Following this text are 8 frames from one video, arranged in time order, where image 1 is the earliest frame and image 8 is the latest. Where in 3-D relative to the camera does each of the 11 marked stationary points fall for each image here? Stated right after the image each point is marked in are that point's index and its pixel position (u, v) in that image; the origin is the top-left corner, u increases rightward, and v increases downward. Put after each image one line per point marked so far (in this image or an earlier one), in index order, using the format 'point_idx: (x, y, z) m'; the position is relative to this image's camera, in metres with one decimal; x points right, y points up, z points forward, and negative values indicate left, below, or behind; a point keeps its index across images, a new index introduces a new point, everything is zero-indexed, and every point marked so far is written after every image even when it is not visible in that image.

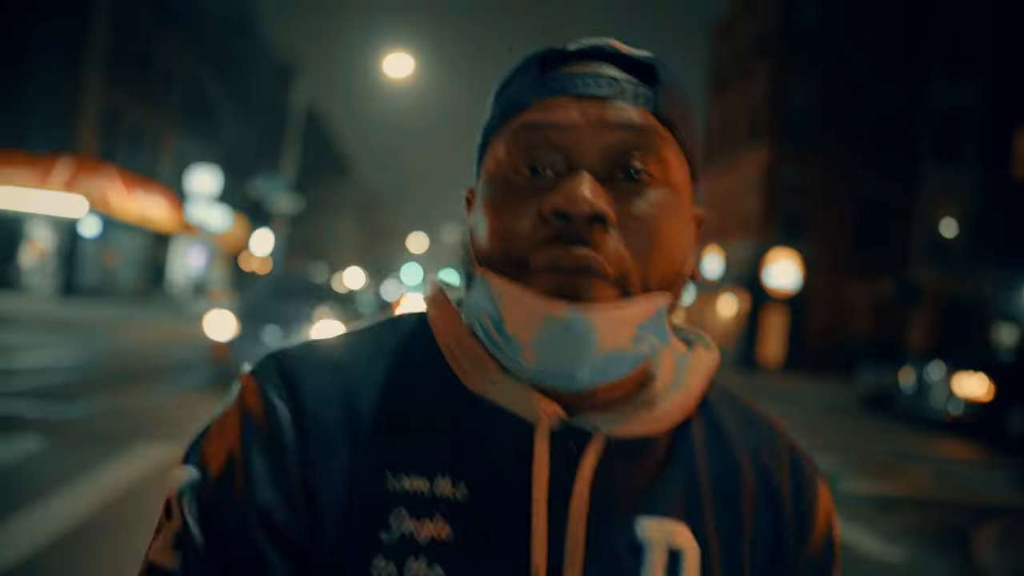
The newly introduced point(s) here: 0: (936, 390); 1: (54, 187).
0: (+9.8, -2.3, +17.4) m
1: (-11.2, +2.4, +18.3) m
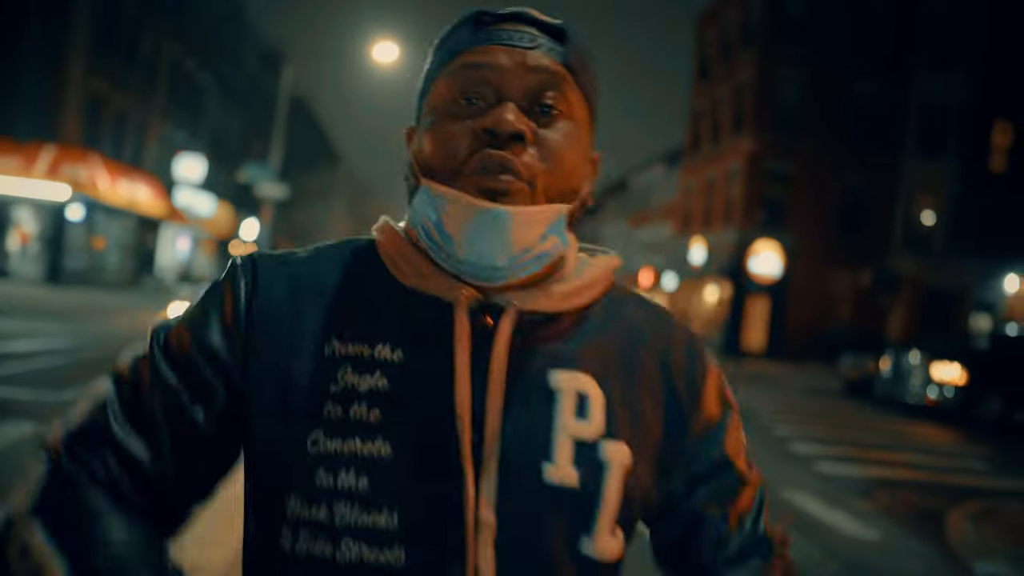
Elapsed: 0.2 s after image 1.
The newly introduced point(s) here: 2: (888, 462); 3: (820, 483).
0: (+9.6, -2.0, +17.8) m
1: (-11.5, +2.8, +18.2) m
2: (+5.9, -2.7, +11.8) m
3: (+3.9, -2.5, +9.6) m
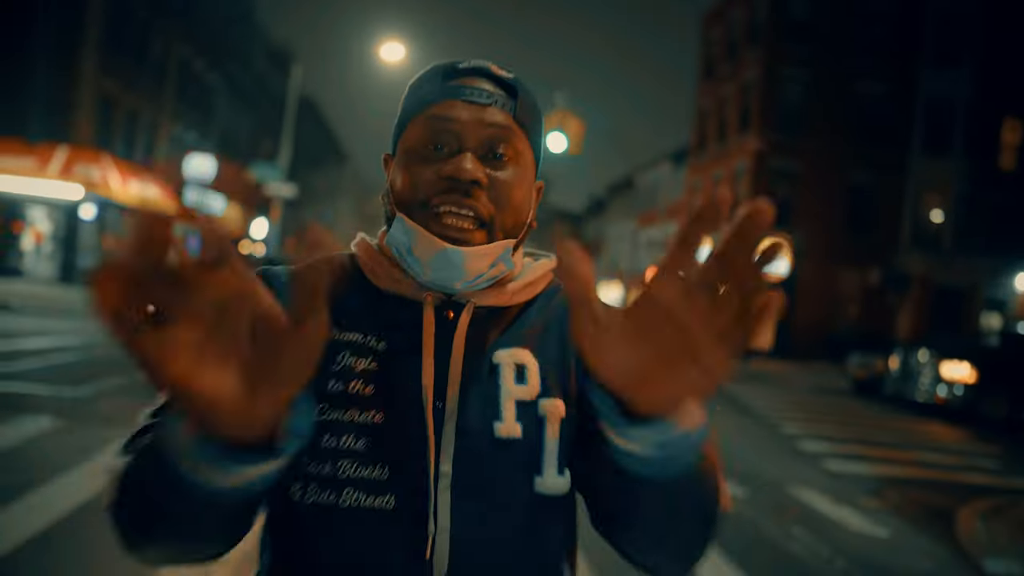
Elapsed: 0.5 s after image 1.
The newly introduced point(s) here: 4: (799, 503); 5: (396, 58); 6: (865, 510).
0: (+9.7, -2.0, +17.8) m
1: (-11.3, +2.8, +18.4) m
2: (+6.1, -2.7, +11.8) m
3: (+4.1, -2.5, +9.6) m
4: (+3.1, -2.3, +8.1) m
5: (-2.8, +5.7, +18.7) m
6: (+3.9, -2.5, +8.4) m
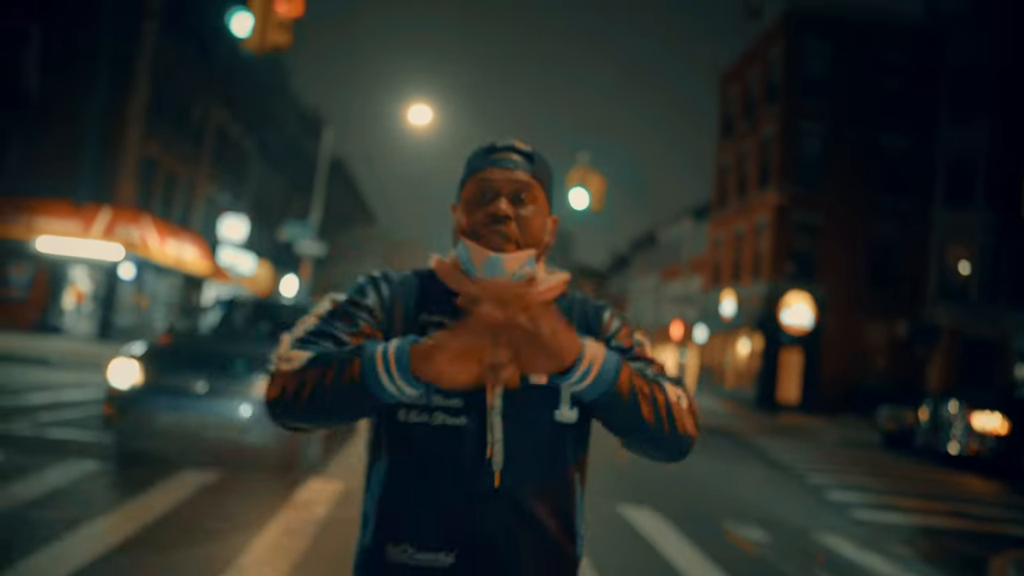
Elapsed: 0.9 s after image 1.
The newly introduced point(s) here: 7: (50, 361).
0: (+10.3, -3.2, +17.6) m
1: (-10.7, +1.4, +19.2) m
2: (+6.5, -3.5, +11.7) m
3: (+4.4, -3.1, +9.6) m
4: (+3.4, -2.8, +8.1) m
5: (-2.3, +4.3, +19.5) m
6: (+4.2, -3.0, +8.3) m
7: (-10.8, -1.7, +17.6) m
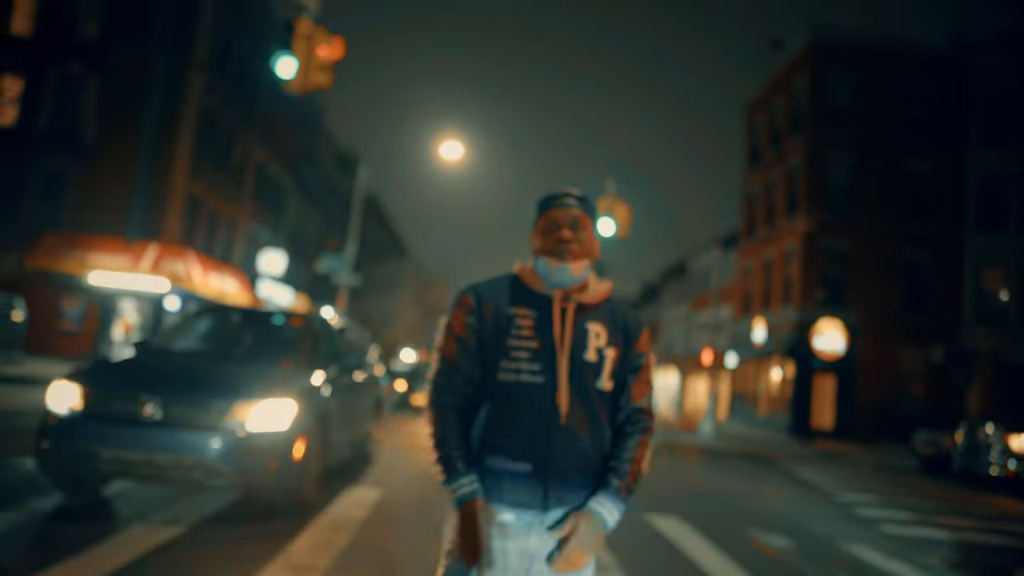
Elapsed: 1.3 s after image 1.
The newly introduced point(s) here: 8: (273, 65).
0: (+11.1, -3.7, +17.4) m
1: (-9.9, +0.5, +20.1) m
2: (+7.0, -3.7, +11.7) m
3: (+4.8, -3.3, +9.7) m
4: (+3.7, -3.0, +8.3) m
5: (-1.5, +3.6, +20.2) m
6: (+4.6, -3.1, +8.5) m
7: (-10.1, -2.5, +18.4) m
8: (-3.4, +3.2, +10.7) m
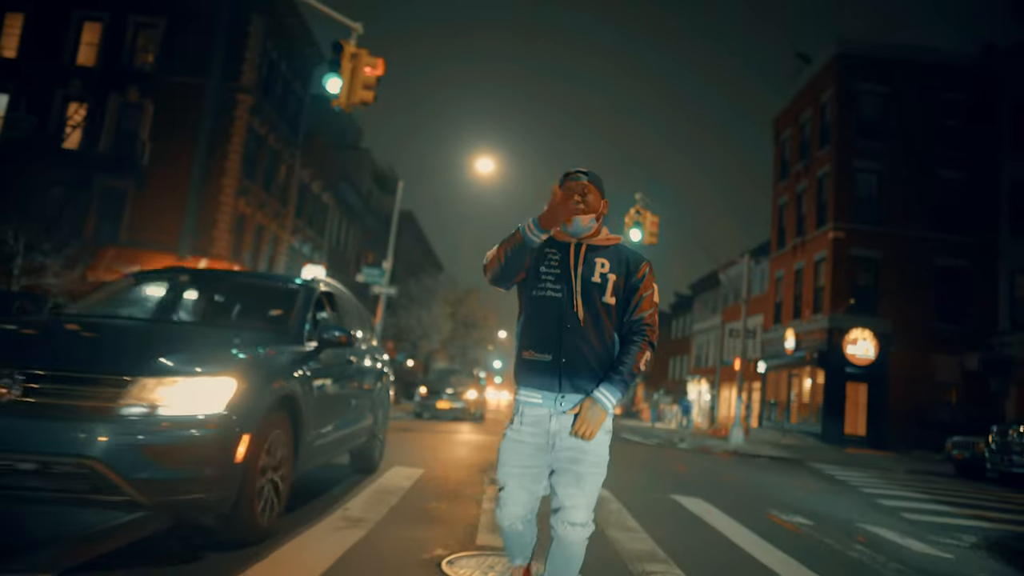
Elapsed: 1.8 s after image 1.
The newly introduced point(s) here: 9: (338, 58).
0: (+11.9, -3.7, +17.6) m
1: (-9.1, +0.2, +21.3) m
2: (+7.5, -3.7, +12.0) m
3: (+5.3, -3.2, +10.2) m
4: (+4.1, -2.9, +8.8) m
5: (-0.6, +3.3, +21.1) m
6: (+5.0, -3.0, +8.9) m
7: (-9.3, -2.8, +19.5) m
8: (-2.9, +3.1, +11.6) m
9: (-2.7, +3.6, +11.6) m
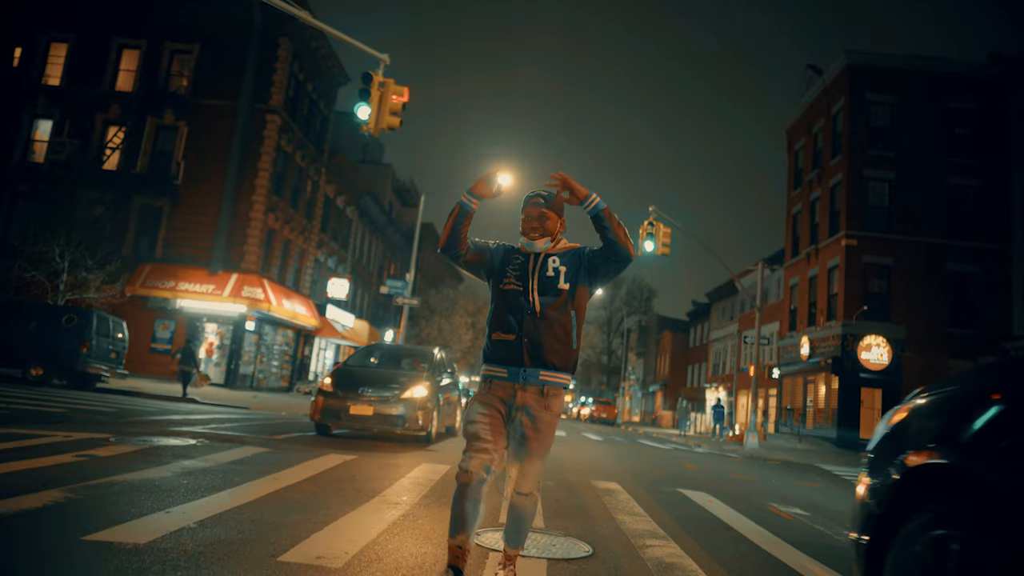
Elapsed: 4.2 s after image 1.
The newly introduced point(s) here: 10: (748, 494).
0: (+12.3, -3.9, +18.0) m
1: (-8.5, -0.2, +22.3) m
2: (+7.8, -3.8, +12.6) m
3: (+5.6, -3.3, +10.8) m
4: (+4.4, -3.0, +9.5) m
5: (-0.1, +3.0, +21.9) m
6: (+5.2, -3.1, +9.5) m
7: (-8.7, -3.1, +20.5) m
8: (-2.7, +2.9, +12.5) m
9: (-2.4, +3.4, +12.5) m
10: (+3.4, -3.0, +10.8) m
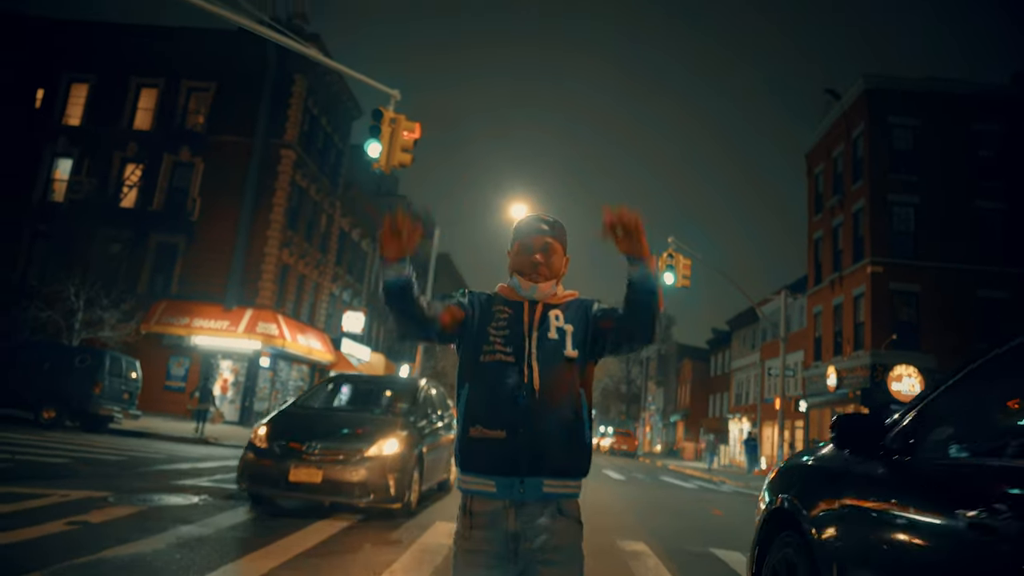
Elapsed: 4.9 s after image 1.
0: (+12.8, -4.6, +17.1) m
1: (-8.0, -1.3, +22.0) m
2: (+8.2, -4.3, +11.8) m
3: (+5.8, -3.8, +10.1) m
4: (+4.6, -3.5, +8.8) m
5: (+0.3, +2.1, +21.6) m
6: (+5.5, -3.6, +8.9) m
7: (-8.2, -4.2, +20.1) m
8: (-2.4, +2.2, +12.2) m
9: (-2.2, +2.7, +12.2) m
10: (+3.7, -3.5, +10.1) m
